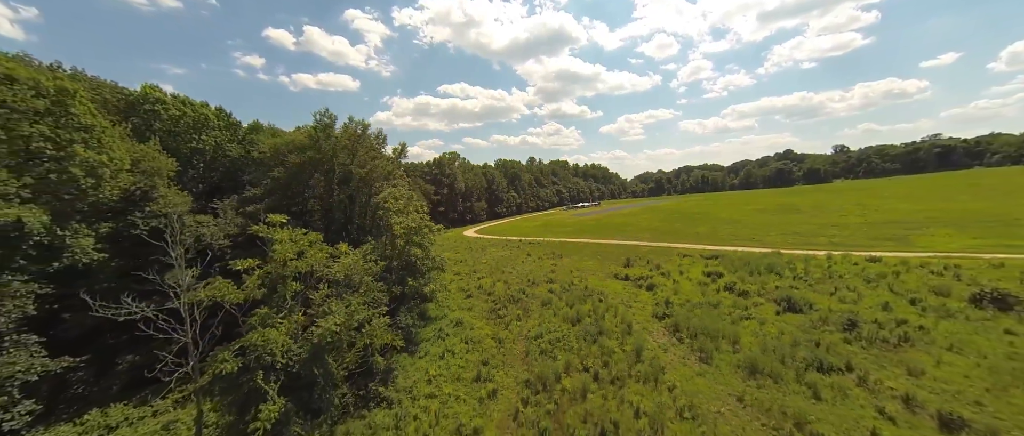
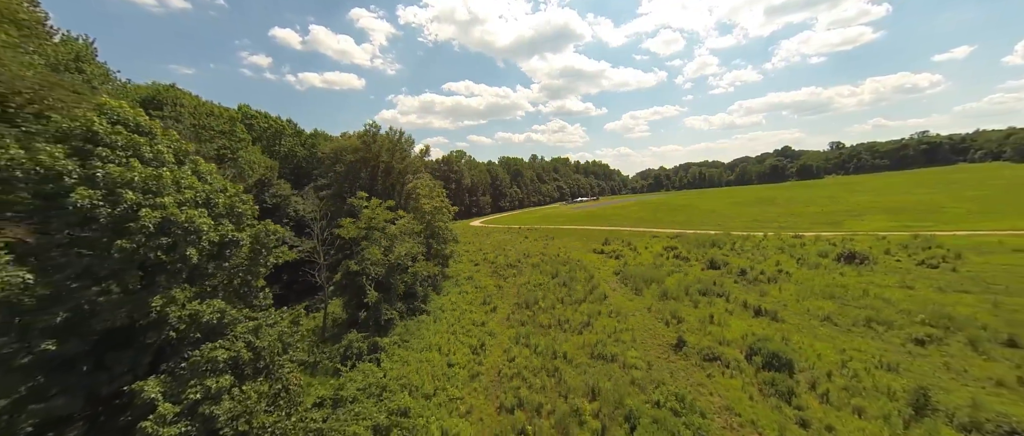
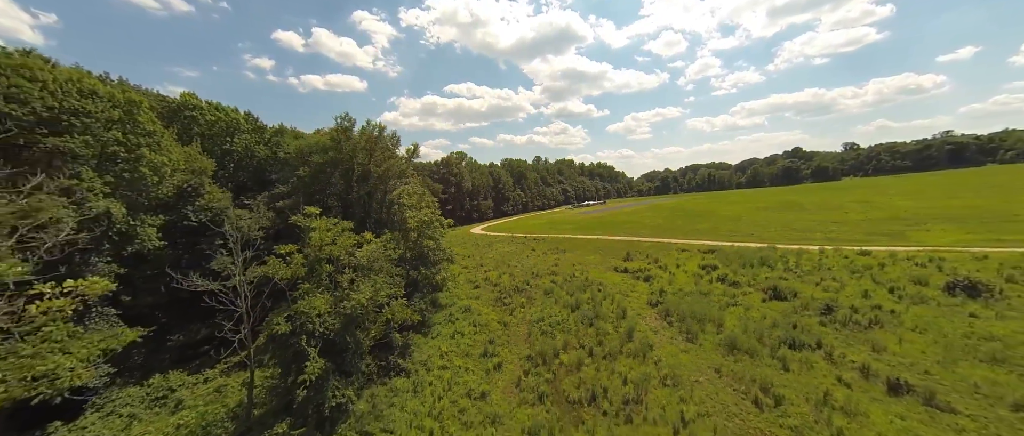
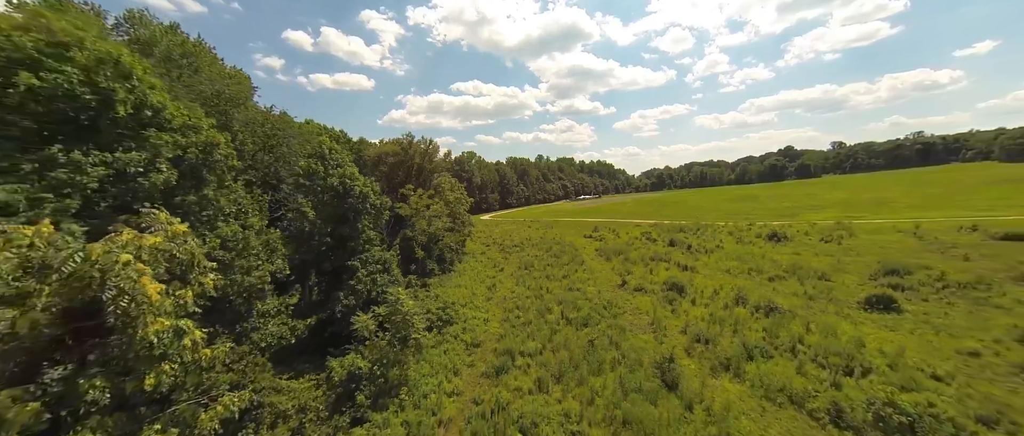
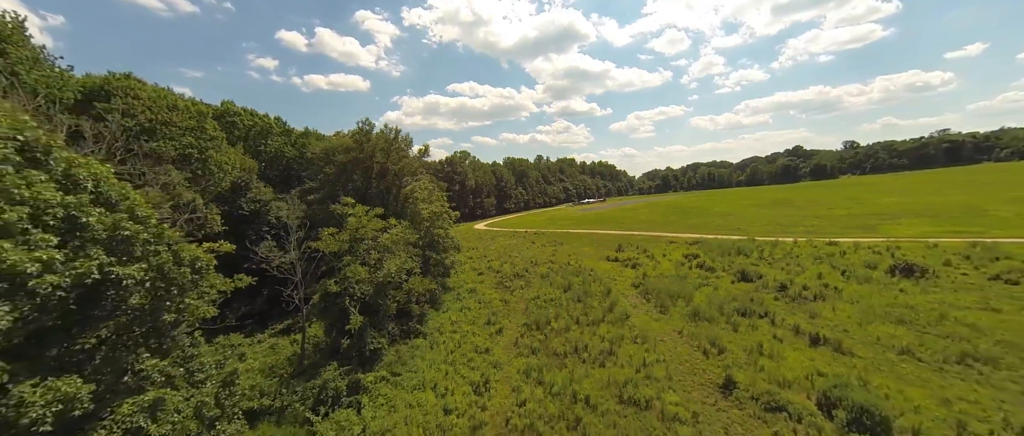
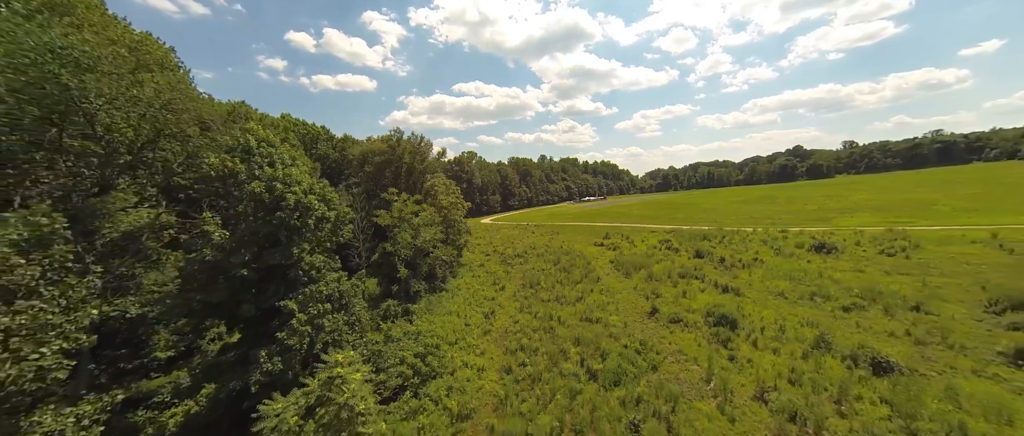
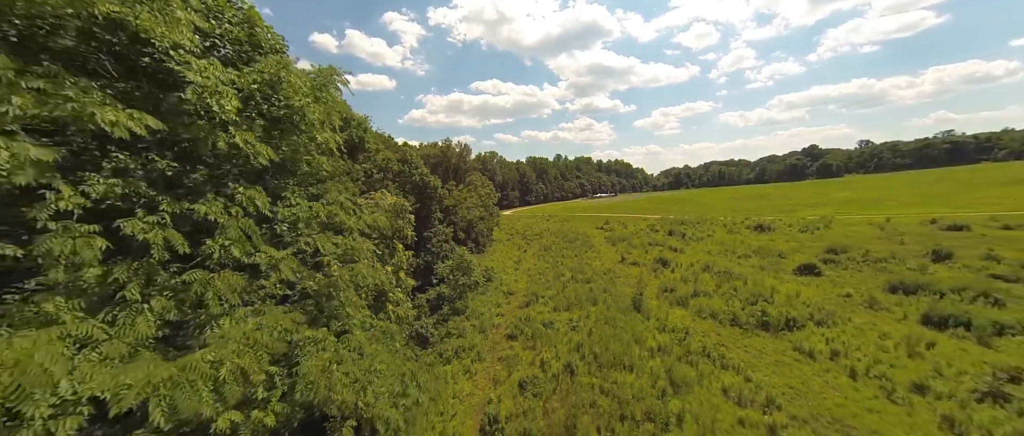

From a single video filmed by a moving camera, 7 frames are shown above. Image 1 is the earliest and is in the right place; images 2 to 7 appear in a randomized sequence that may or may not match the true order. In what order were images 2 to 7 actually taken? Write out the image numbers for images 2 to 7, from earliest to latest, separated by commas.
3, 5, 2, 6, 4, 7
